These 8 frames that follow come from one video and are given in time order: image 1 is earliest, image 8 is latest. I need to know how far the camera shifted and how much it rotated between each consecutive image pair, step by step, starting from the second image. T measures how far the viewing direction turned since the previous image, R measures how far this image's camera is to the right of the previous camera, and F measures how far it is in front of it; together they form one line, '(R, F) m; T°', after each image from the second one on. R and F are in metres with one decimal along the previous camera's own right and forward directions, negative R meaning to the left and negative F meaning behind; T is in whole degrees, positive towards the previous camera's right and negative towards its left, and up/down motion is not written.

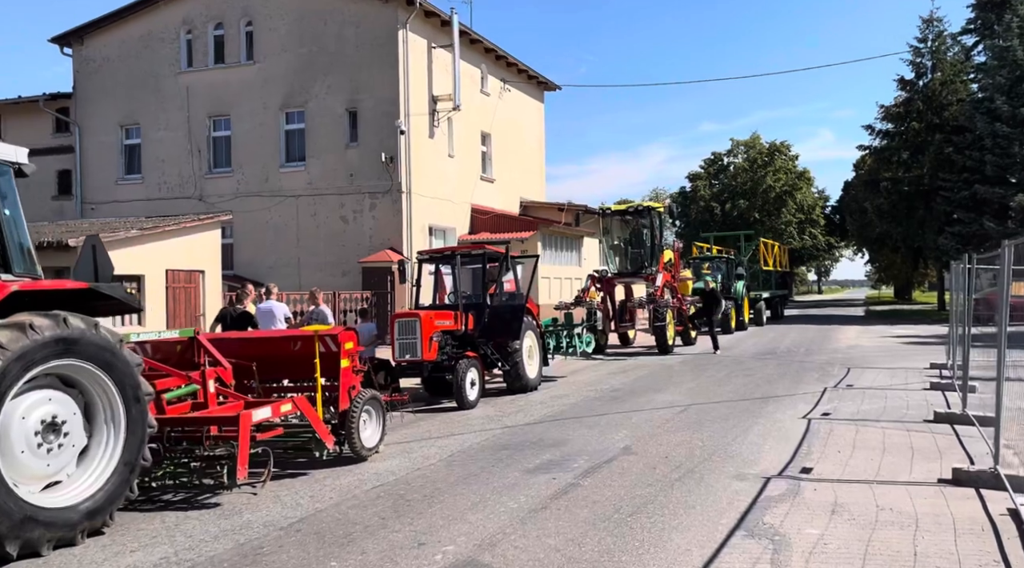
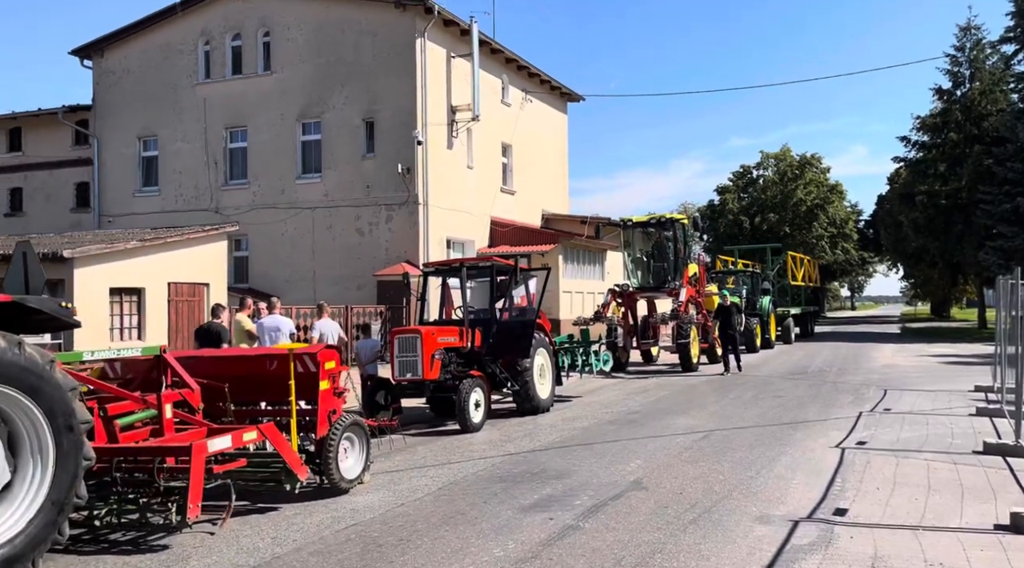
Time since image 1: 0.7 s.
(+0.2, +0.8) m; -2°
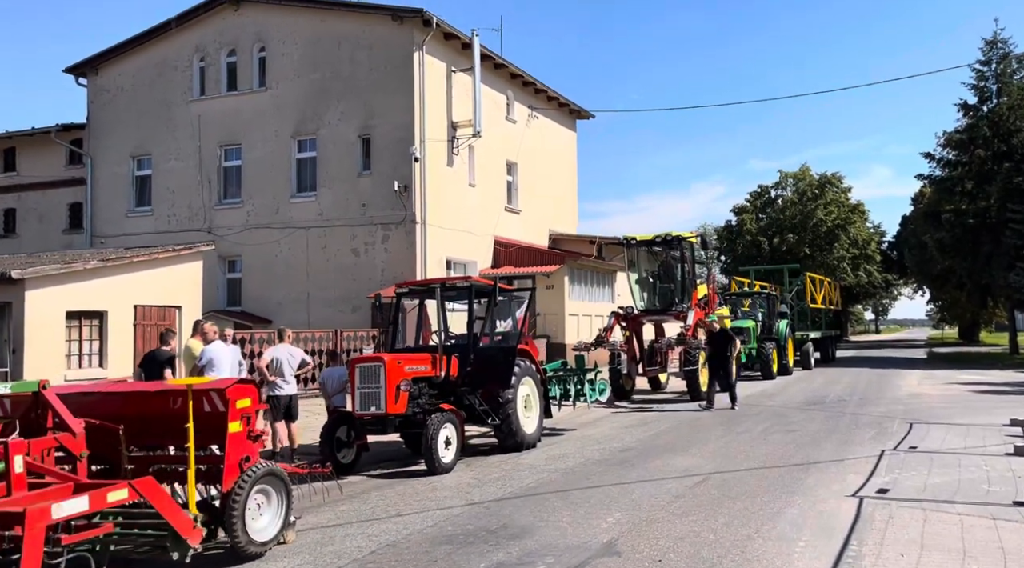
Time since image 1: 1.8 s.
(+0.5, +1.1) m; -1°
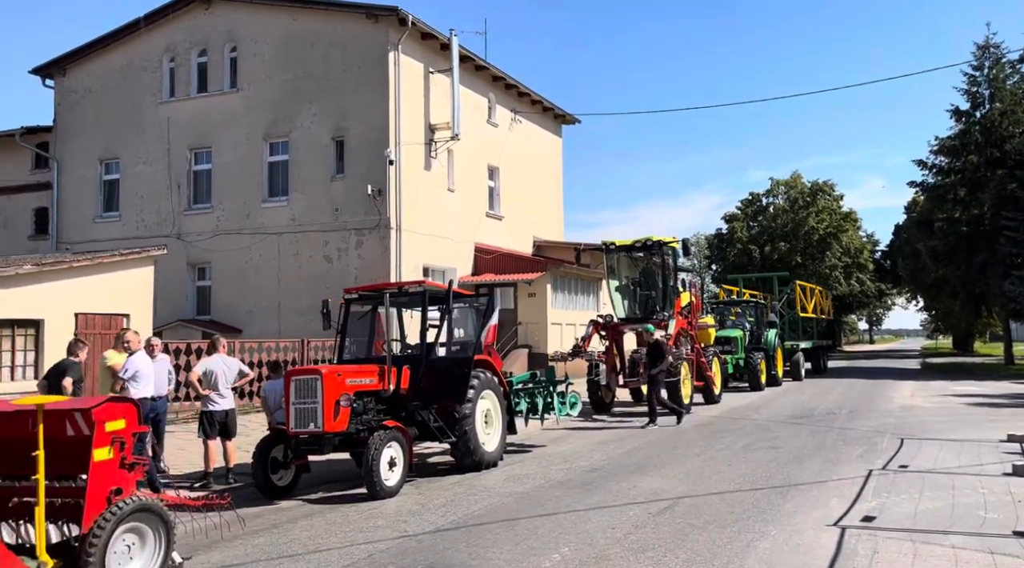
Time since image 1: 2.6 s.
(+0.4, +0.8) m; 0°
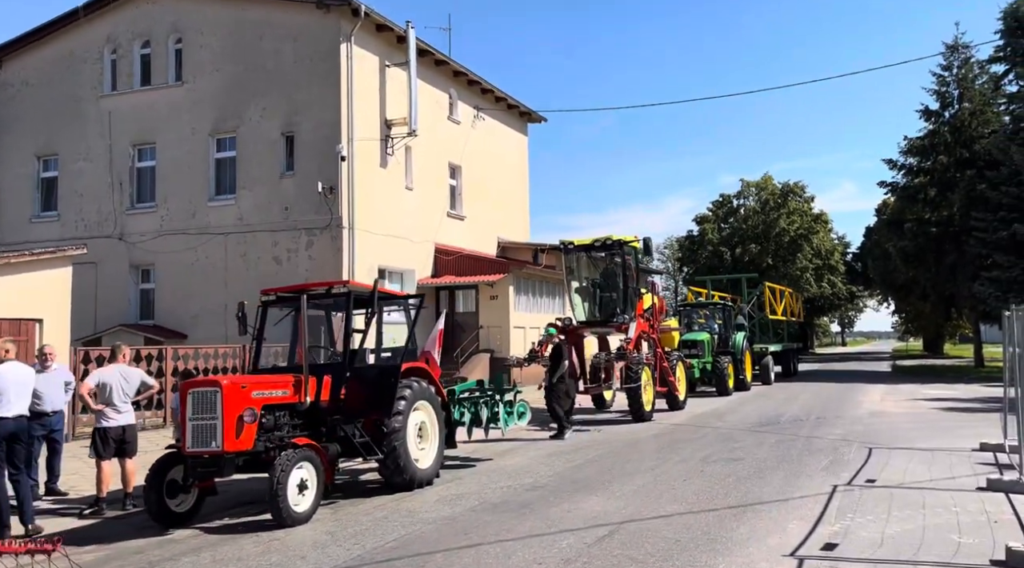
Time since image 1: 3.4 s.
(+0.4, +0.9) m; +1°
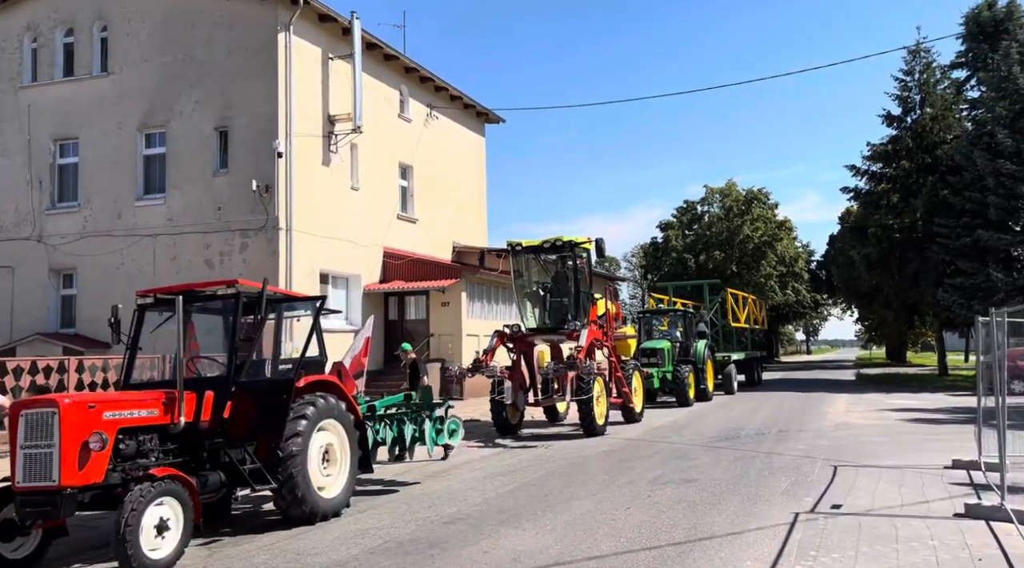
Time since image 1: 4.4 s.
(+0.4, +1.2) m; +2°
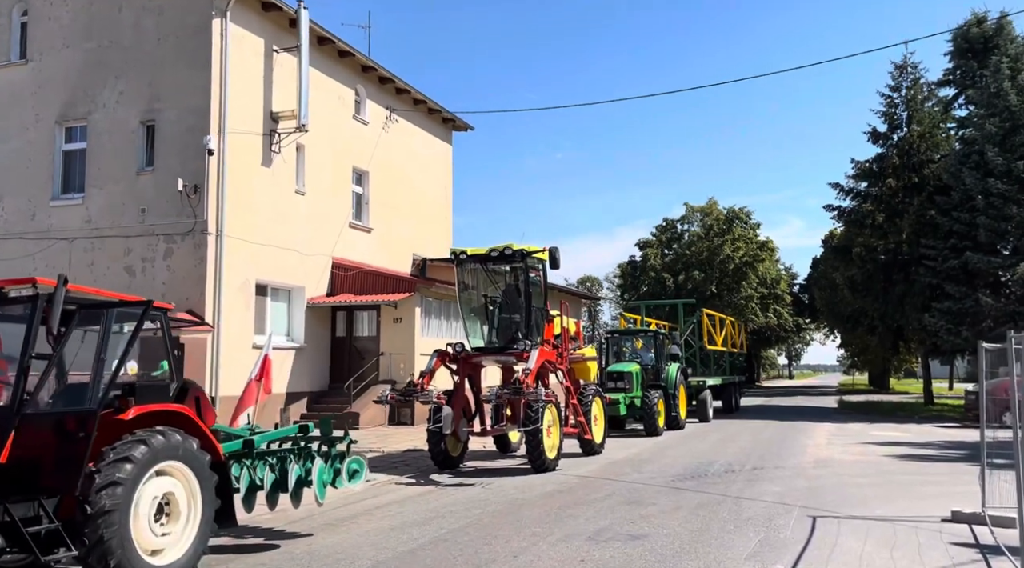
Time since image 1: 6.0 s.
(+0.6, +1.8) m; +1°
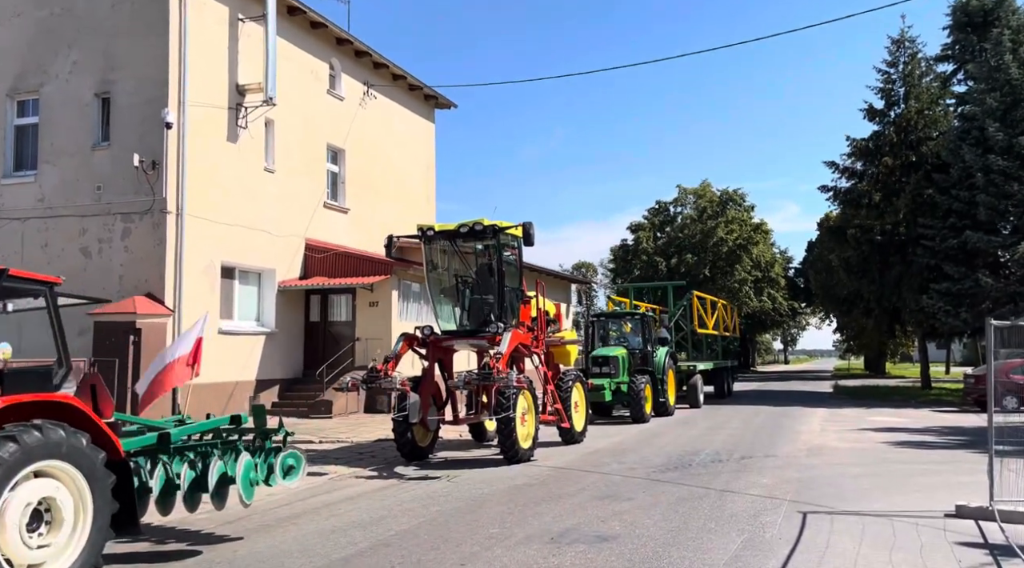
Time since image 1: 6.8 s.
(+0.4, +0.9) m; 0°
